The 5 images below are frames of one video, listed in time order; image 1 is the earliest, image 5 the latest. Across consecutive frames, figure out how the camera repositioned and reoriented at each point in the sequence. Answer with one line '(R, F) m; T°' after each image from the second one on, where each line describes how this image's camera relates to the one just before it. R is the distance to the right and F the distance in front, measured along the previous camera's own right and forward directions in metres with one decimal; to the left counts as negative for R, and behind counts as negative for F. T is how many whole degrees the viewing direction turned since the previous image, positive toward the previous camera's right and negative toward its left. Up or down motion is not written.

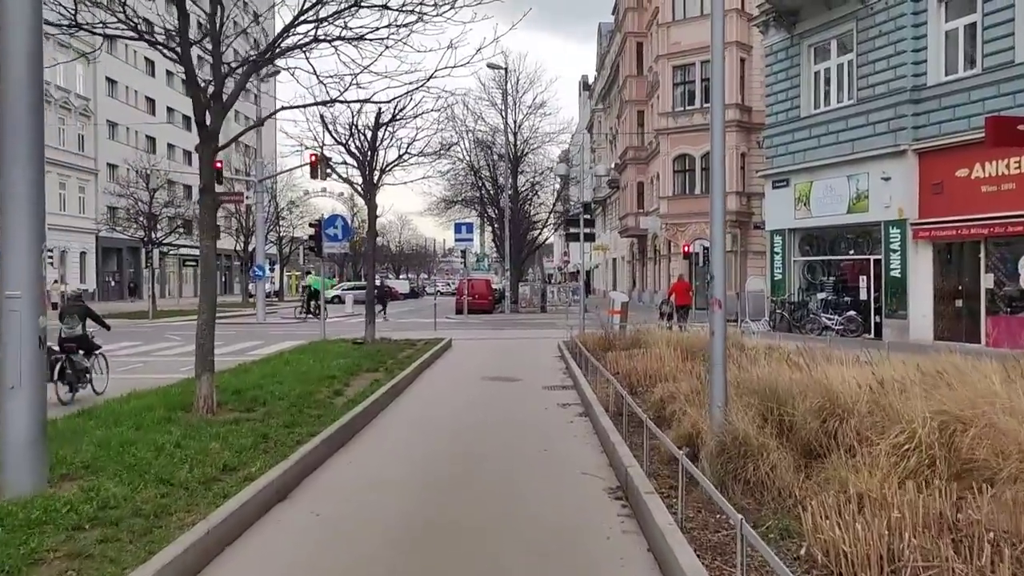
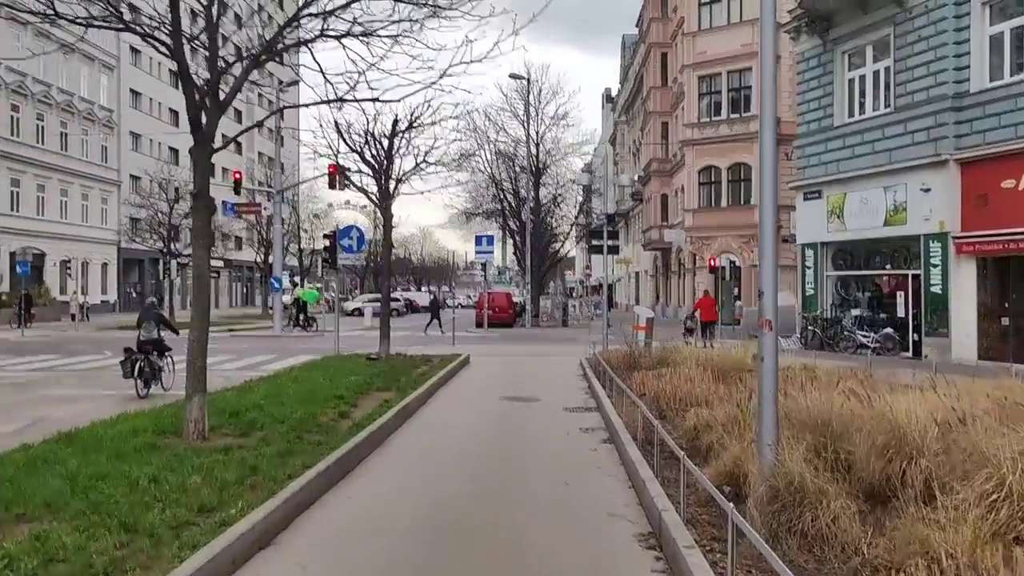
(0.0, +0.8) m; -1°
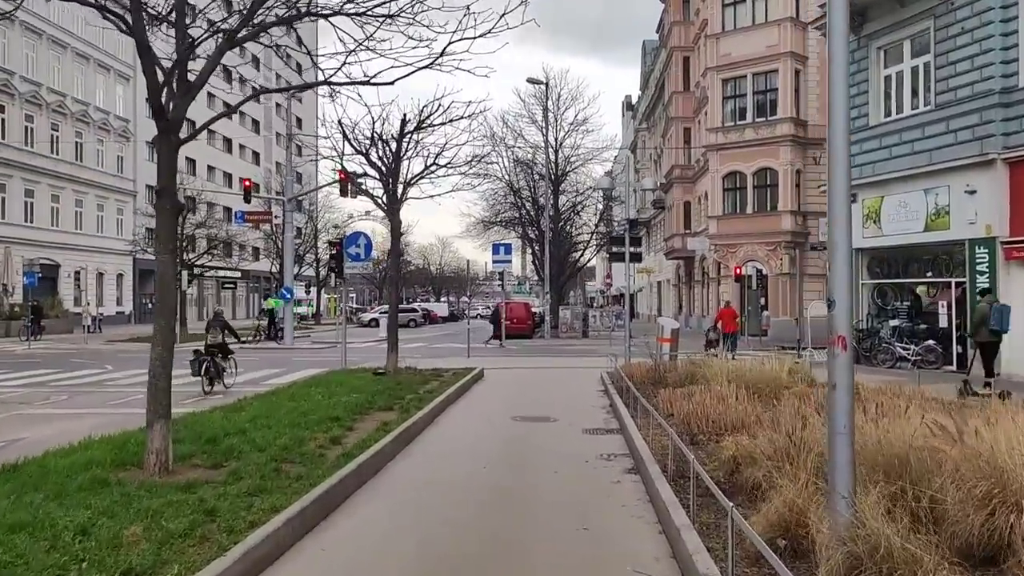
(+0.1, +1.1) m; -1°
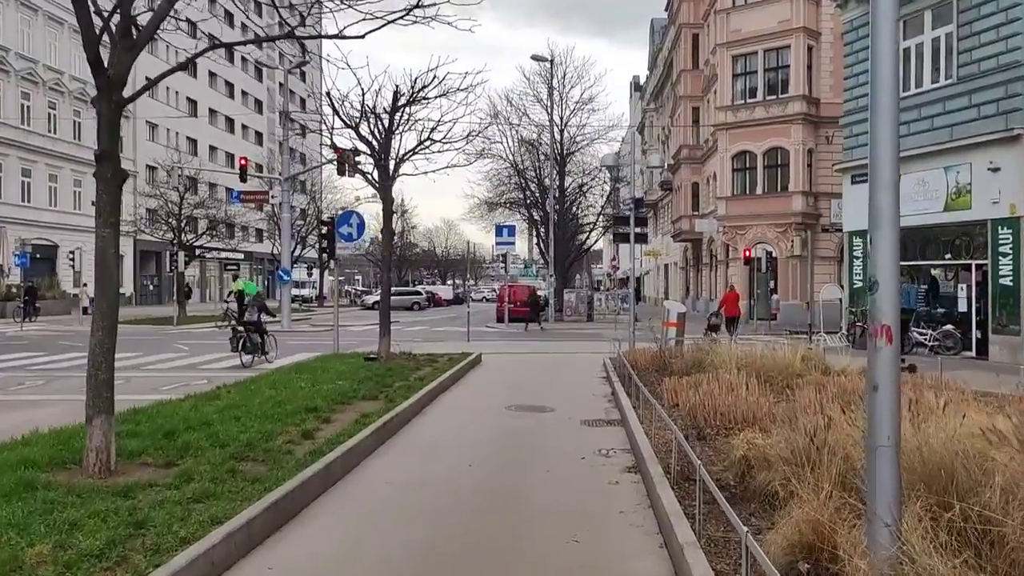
(+0.2, +0.8) m; 0°
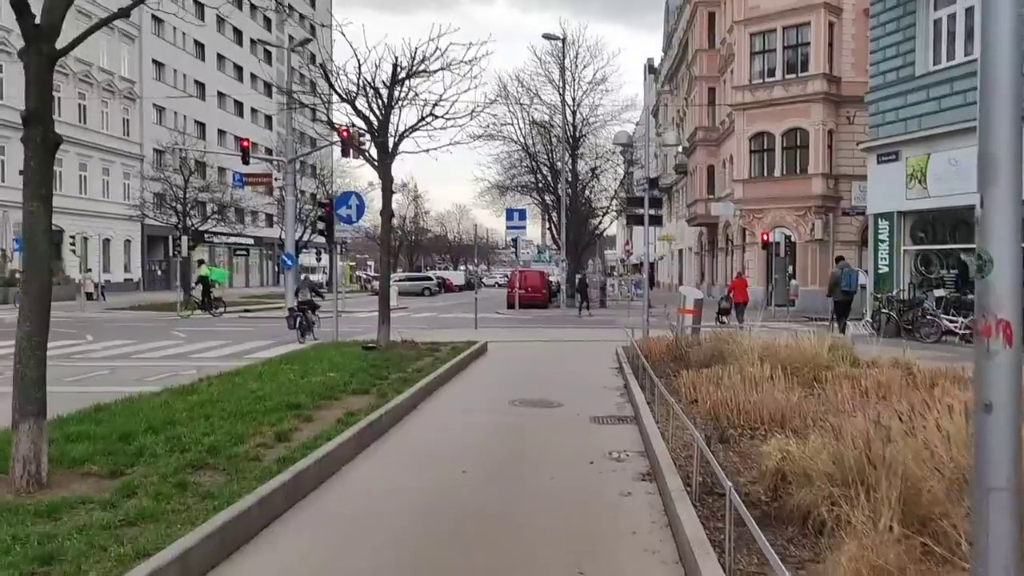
(+0.1, +1.0) m; -1°
